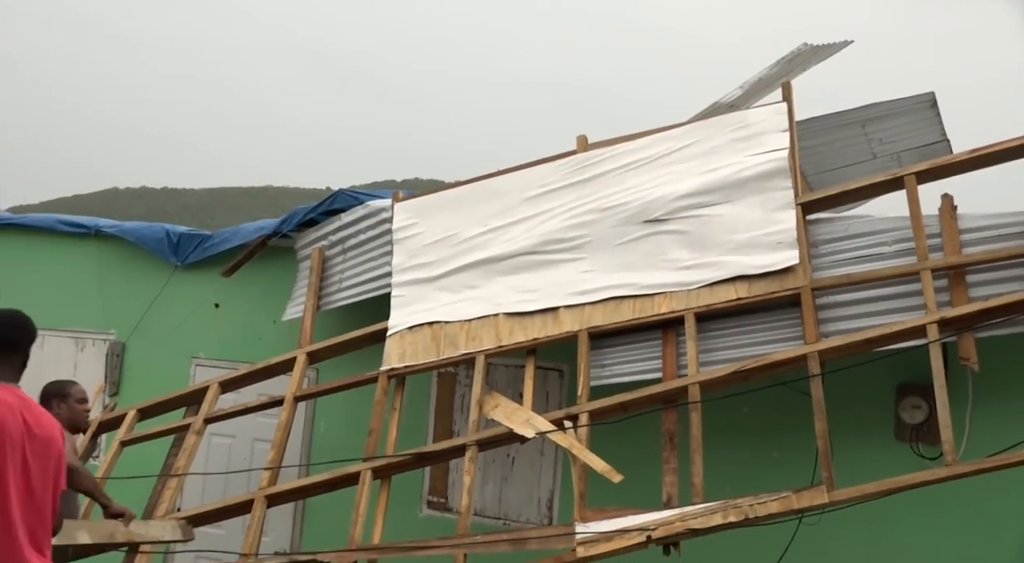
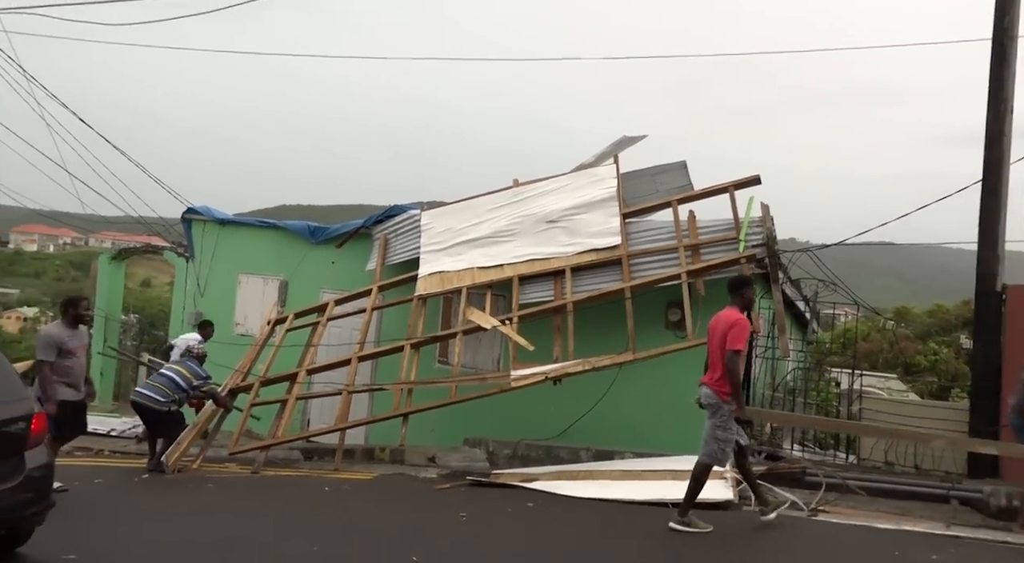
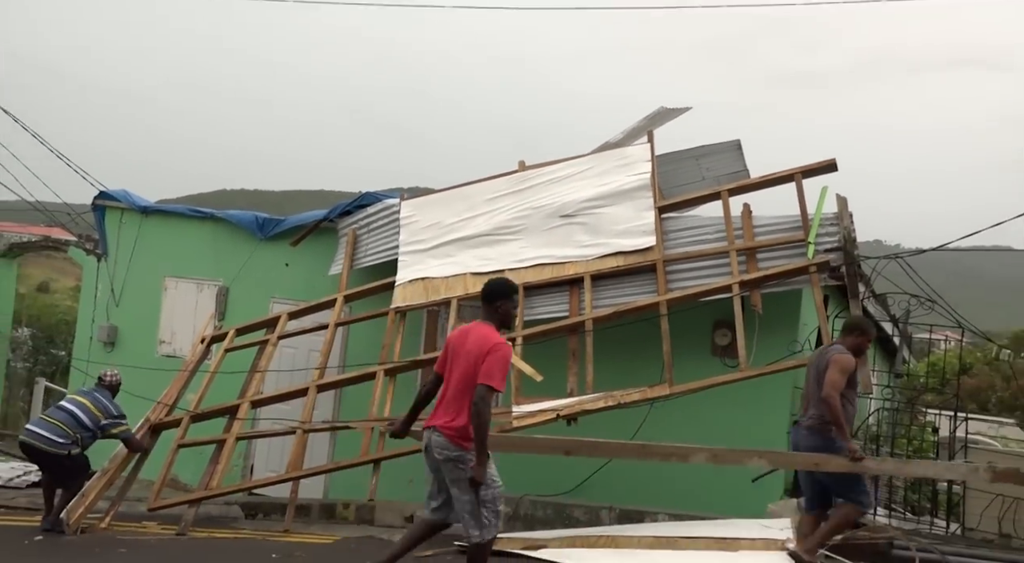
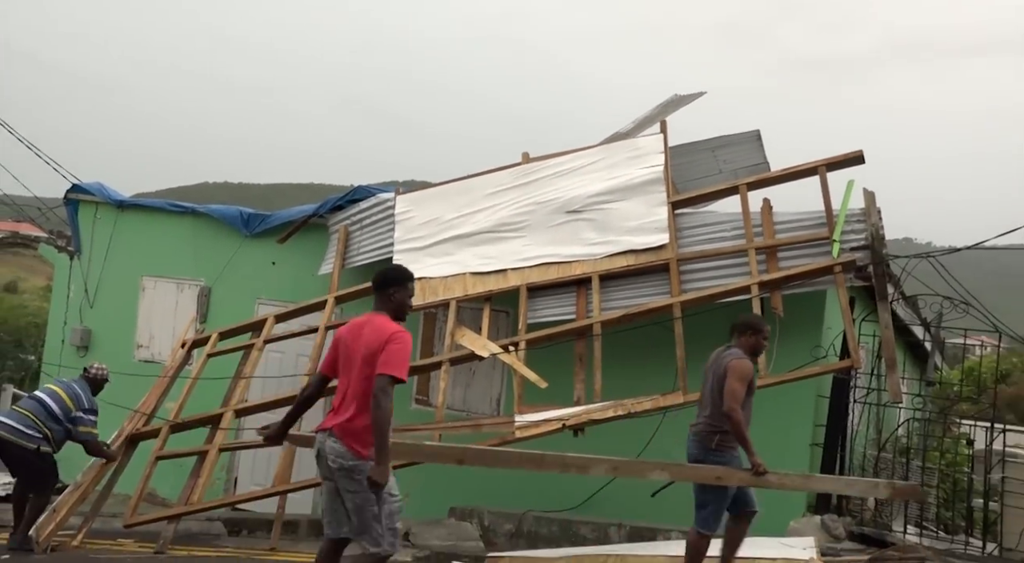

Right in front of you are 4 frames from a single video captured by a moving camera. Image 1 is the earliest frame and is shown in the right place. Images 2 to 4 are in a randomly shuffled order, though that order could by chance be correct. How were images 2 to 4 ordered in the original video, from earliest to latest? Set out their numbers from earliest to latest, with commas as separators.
4, 3, 2
